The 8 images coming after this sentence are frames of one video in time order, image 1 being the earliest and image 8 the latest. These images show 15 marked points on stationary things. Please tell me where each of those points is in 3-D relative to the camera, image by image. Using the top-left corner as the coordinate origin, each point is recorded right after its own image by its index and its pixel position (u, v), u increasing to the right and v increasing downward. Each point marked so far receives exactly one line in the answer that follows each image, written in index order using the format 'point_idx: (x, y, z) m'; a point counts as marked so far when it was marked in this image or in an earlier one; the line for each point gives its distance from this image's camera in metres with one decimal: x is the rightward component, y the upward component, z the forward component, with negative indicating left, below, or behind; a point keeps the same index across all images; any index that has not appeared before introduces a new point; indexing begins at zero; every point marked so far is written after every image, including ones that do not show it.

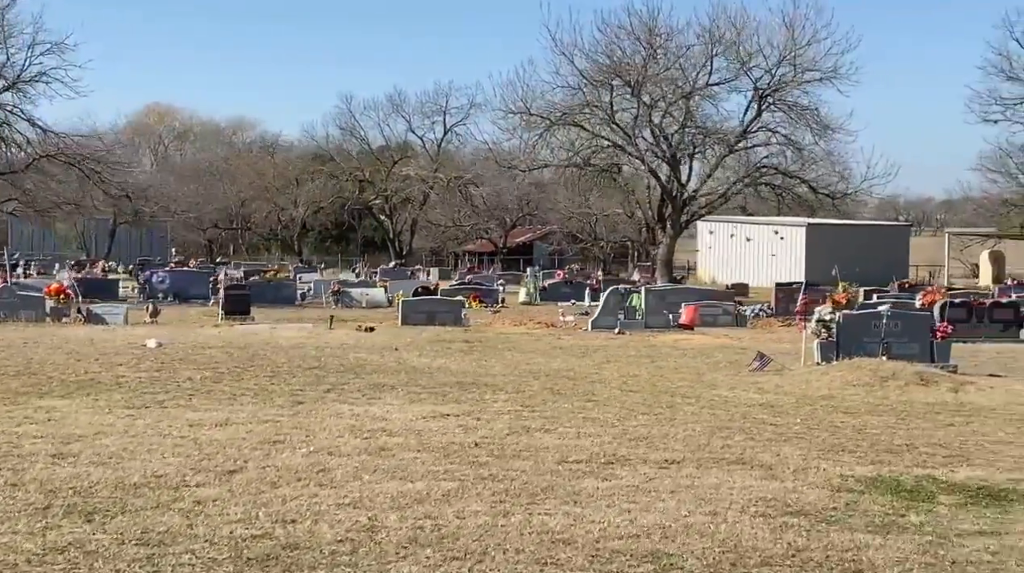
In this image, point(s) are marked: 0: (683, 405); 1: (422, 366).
0: (+1.4, -1.0, +13.9) m
1: (-1.0, -0.9, +19.3) m
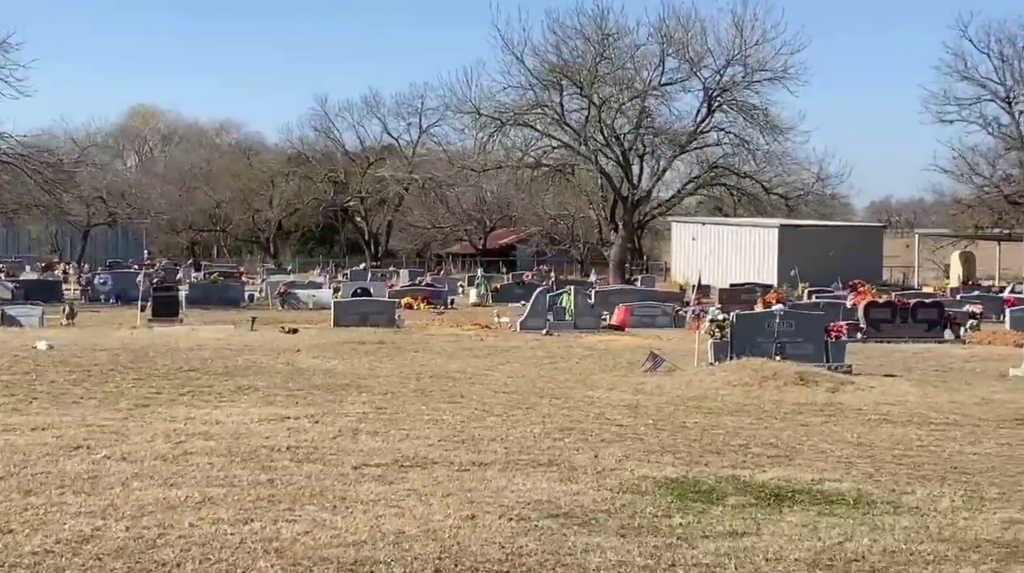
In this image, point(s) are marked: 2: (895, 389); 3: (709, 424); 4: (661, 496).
0: (+0.3, -1.0, +13.9) m
1: (-2.3, -0.9, +19.3) m
2: (+4.1, -1.1, +17.8) m
3: (+1.5, -1.0, +12.4) m
4: (+0.7, -1.0, +7.8) m
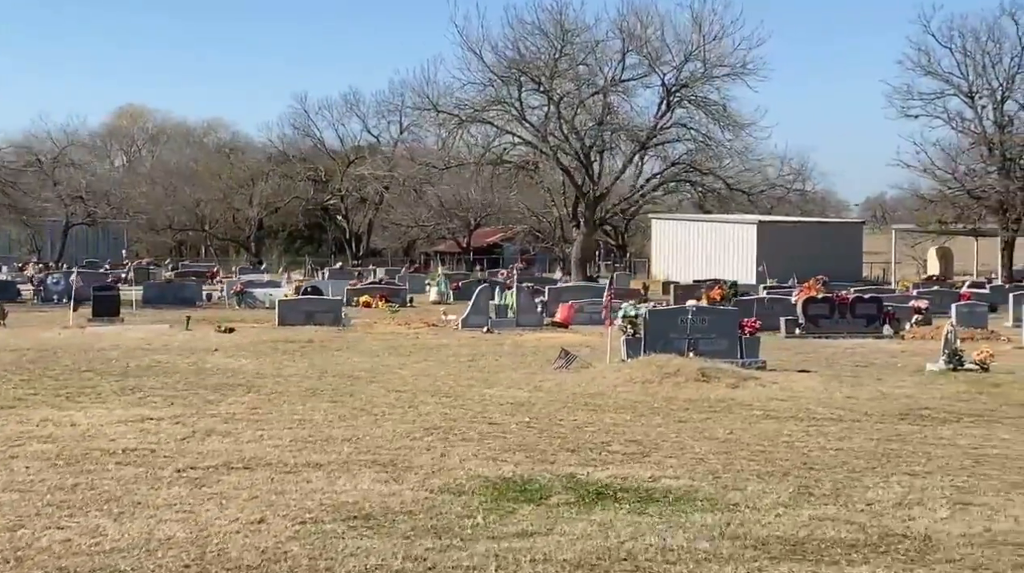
0: (-0.6, -1.0, +13.8) m
1: (-3.3, -0.9, +19.2) m
2: (+3.1, -1.1, +17.8) m
3: (+0.6, -1.0, +12.3) m
4: (-0.1, -1.0, +7.8) m
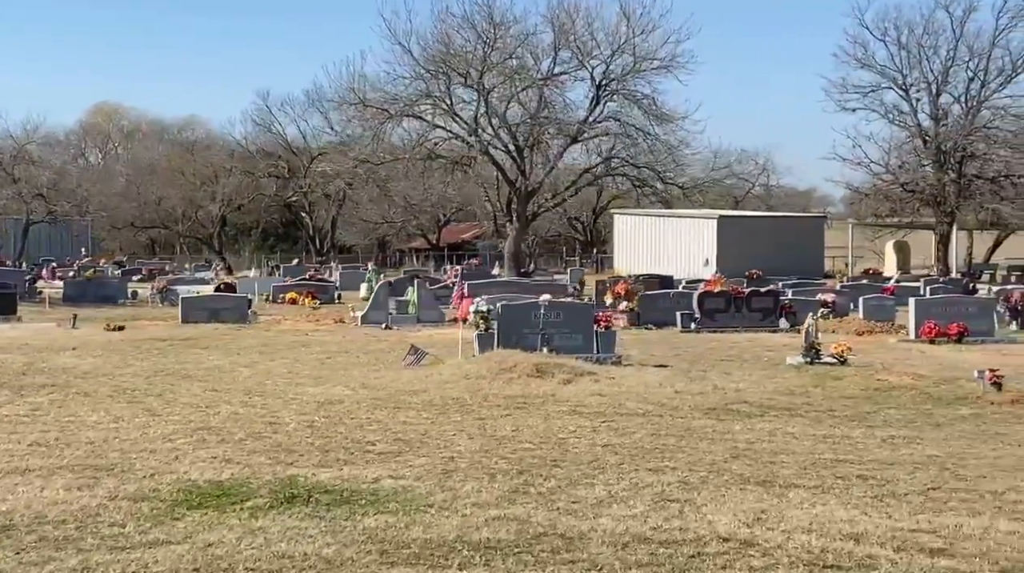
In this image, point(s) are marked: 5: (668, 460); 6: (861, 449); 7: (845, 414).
0: (-2.2, -0.9, +13.7) m
1: (-5.1, -0.9, +18.9) m
2: (+1.3, -1.0, +17.8) m
3: (-1.0, -1.0, +12.2) m
4: (-1.5, -1.0, +7.7) m
5: (+0.9, -1.0, +9.8) m
6: (+2.2, -1.0, +10.8) m
7: (+2.8, -1.1, +14.3) m
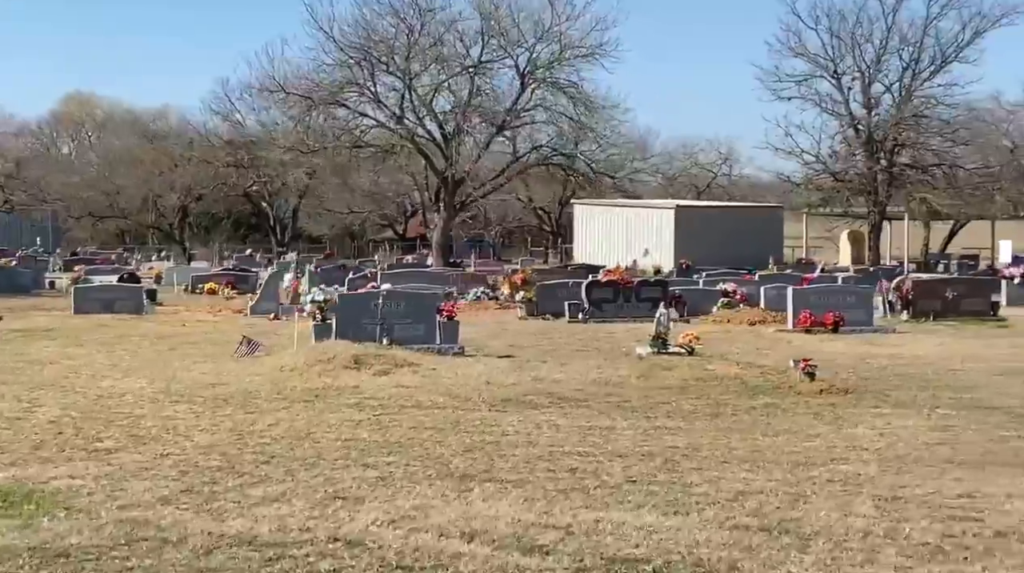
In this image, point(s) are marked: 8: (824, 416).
0: (-3.9, -0.9, +13.4) m
1: (-7.0, -0.8, +18.5) m
2: (-0.6, -0.9, +17.6) m
3: (-2.7, -0.9, +12.0) m
4: (-3.0, -0.9, +7.4) m
5: (-0.7, -1.0, +9.6) m
6: (+0.6, -1.0, +10.7) m
7: (+1.0, -1.0, +14.2) m
8: (+2.5, -1.0, +13.4) m
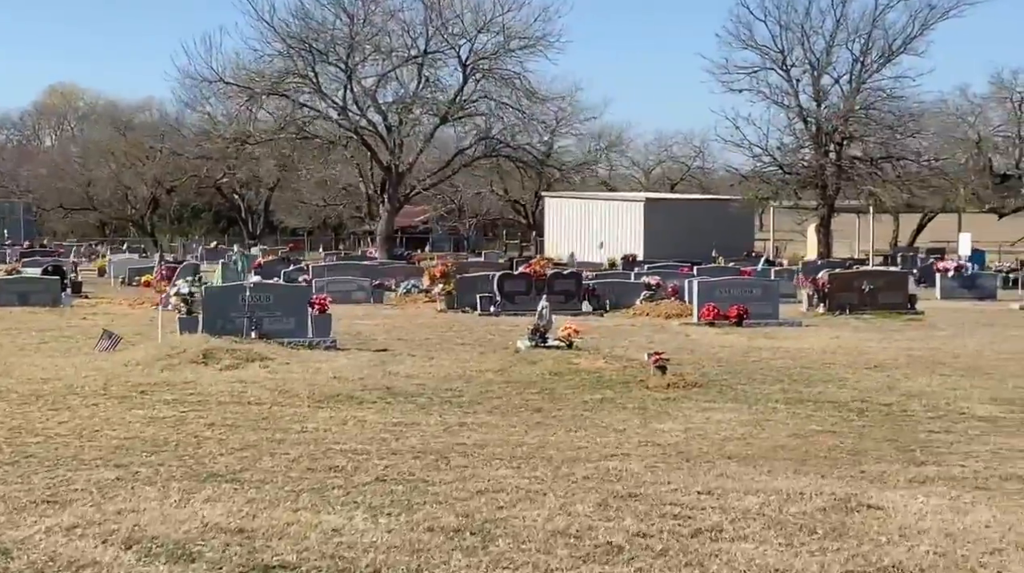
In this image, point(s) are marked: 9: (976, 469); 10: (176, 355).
0: (-5.3, -0.8, +13.0) m
1: (-8.6, -0.8, +18.0) m
2: (-2.1, -0.8, +17.4) m
3: (-4.0, -0.9, +11.7) m
4: (-4.2, -0.9, +7.1) m
5: (-2.0, -0.9, +9.4) m
6: (-0.7, -0.9, +10.5) m
7: (-0.4, -0.9, +14.0) m
8: (+1.1, -1.0, +13.2) m
9: (+2.5, -1.0, +9.4) m
10: (-3.4, -0.7, +17.3) m
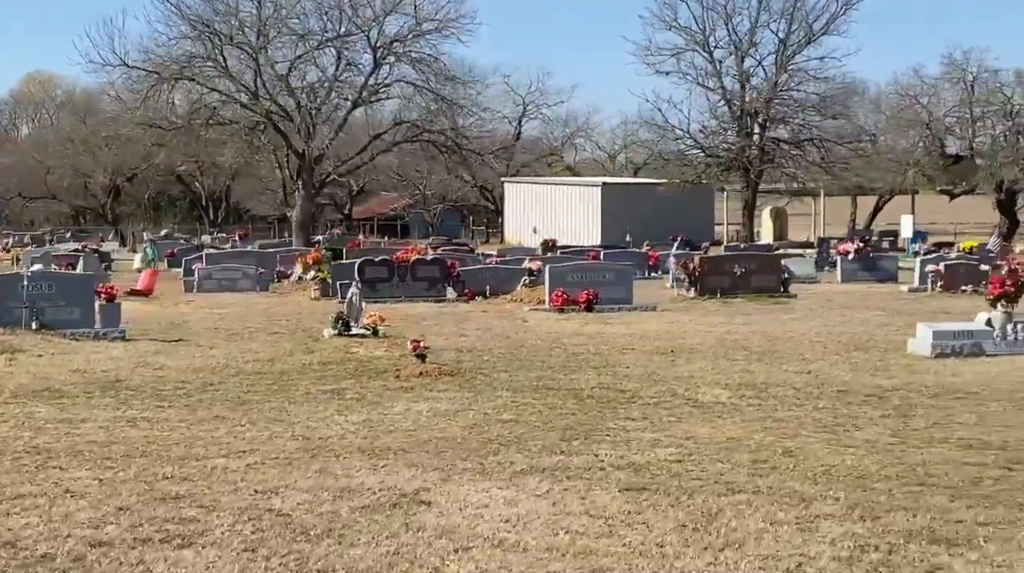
0: (-7.6, -0.8, +12.4) m
1: (-11.0, -0.7, +17.2) m
2: (-4.5, -0.7, +16.9) m
3: (-6.2, -0.9, +11.1) m
4: (-6.2, -0.9, +6.5) m
5: (-4.0, -0.9, +8.9) m
6: (-2.8, -0.9, +10.0) m
7: (-2.7, -0.8, +13.5) m
8: (-1.1, -0.9, +12.8) m
9: (+0.4, -0.9, +9.1) m
10: (-5.8, -0.6, +16.7) m
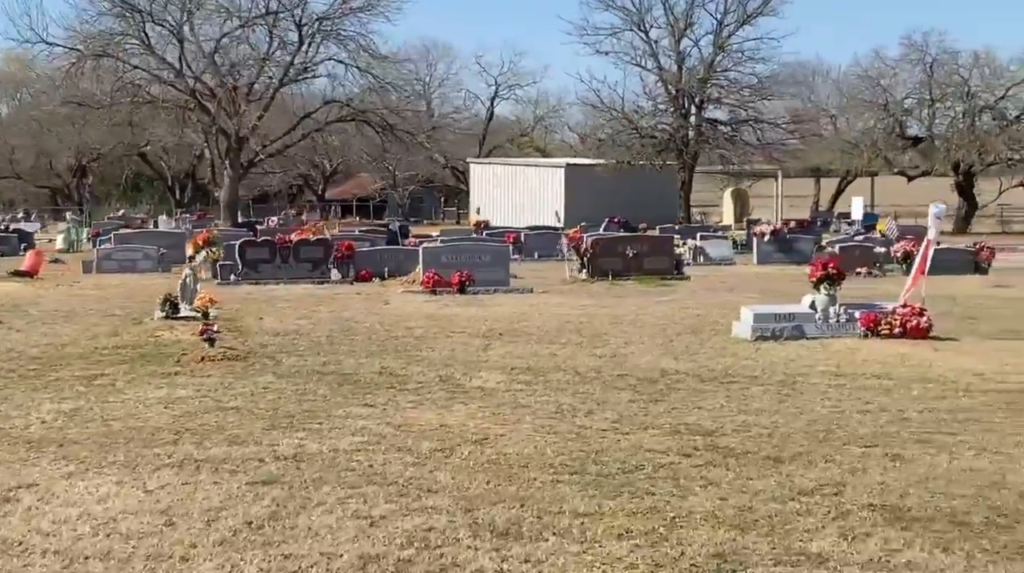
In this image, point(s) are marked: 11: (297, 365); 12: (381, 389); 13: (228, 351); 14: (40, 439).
0: (-9.4, -0.7, +11.7) m
1: (-13.0, -0.6, +16.4) m
2: (-6.5, -0.6, +16.3) m
3: (-7.9, -0.7, +10.4) m
4: (-7.8, -0.9, +5.8) m
5: (-5.7, -0.8, +8.3) m
6: (-4.6, -0.8, +9.5) m
7: (-4.5, -0.7, +13.0) m
8: (-3.0, -0.7, +12.4) m
9: (-1.3, -0.8, +8.7) m
10: (-7.8, -0.5, +16.0) m
11: (-2.0, -0.7, +15.2) m
12: (-1.0, -0.8, +12.6) m
13: (-2.7, -0.6, +16.1) m
14: (-2.5, -0.8, +9.2) m
